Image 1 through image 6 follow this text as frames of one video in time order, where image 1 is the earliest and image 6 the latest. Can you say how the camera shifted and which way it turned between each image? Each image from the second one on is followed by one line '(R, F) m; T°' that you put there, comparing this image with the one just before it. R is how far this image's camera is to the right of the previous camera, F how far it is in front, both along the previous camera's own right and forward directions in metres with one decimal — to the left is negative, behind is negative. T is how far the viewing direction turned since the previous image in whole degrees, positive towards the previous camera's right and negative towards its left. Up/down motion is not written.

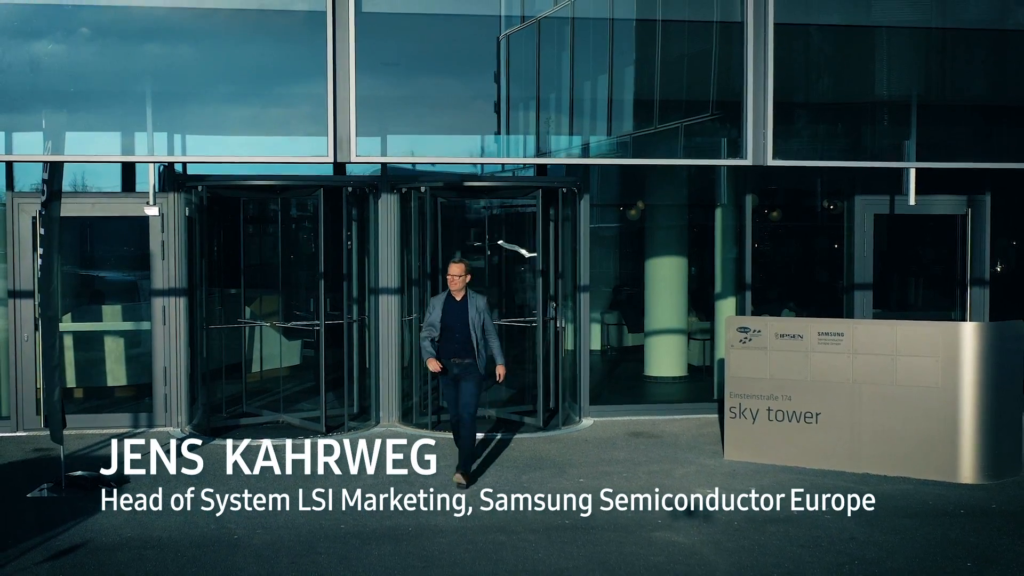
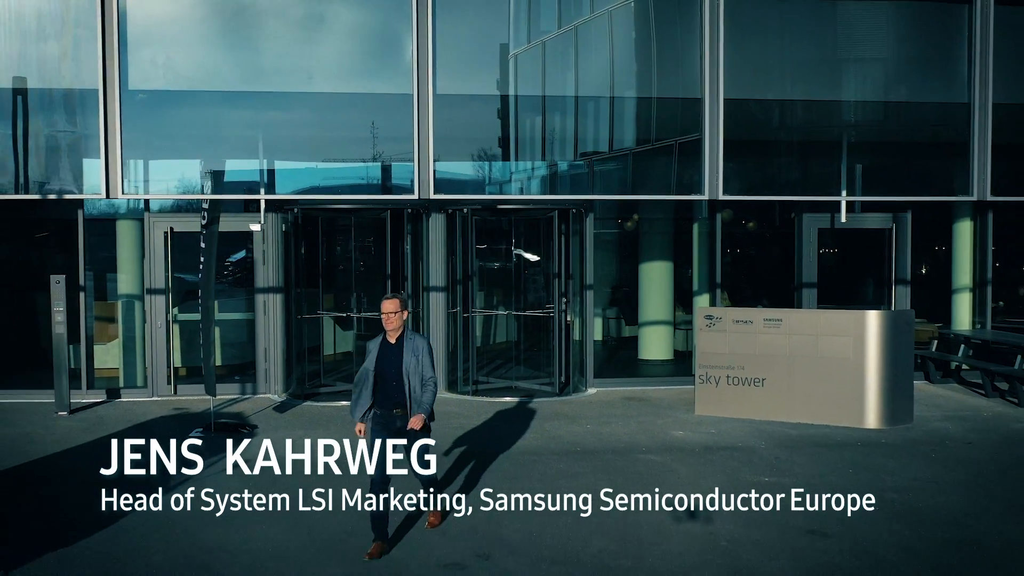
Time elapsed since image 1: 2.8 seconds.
(-0.2, -2.6) m; 0°
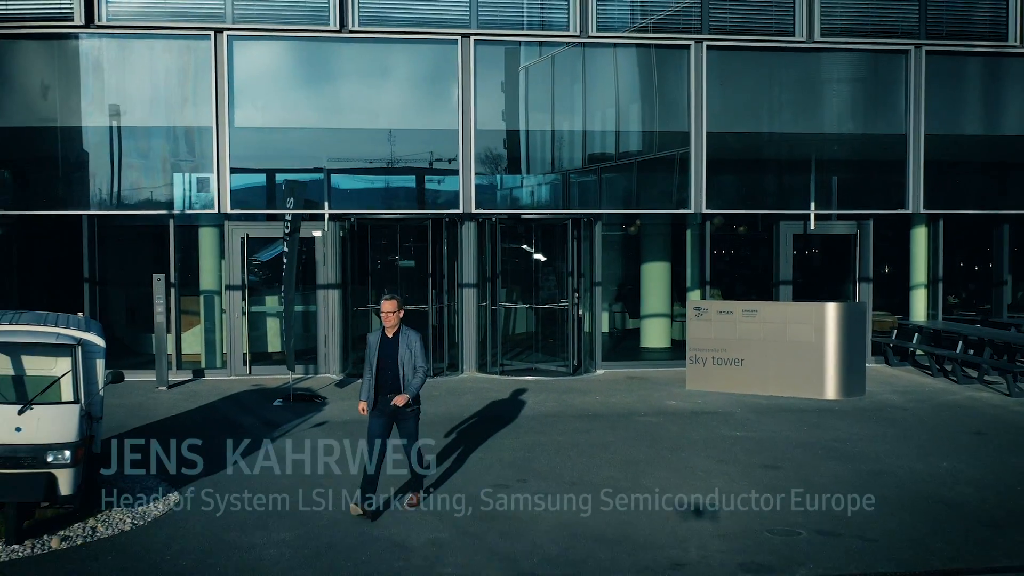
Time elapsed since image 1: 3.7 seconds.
(-0.2, -2.1) m; 0°
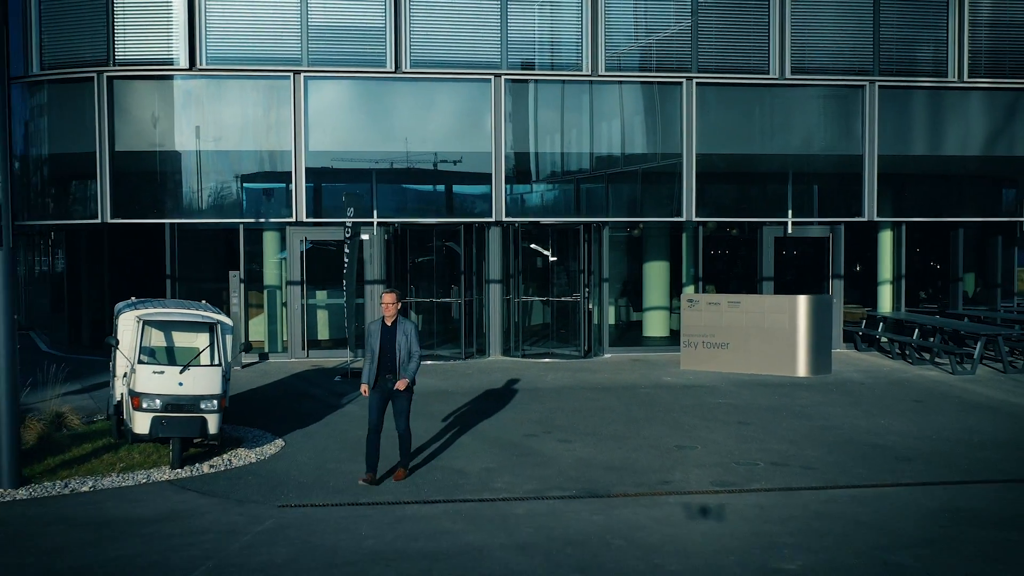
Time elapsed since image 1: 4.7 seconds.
(-0.2, -2.3) m; 0°
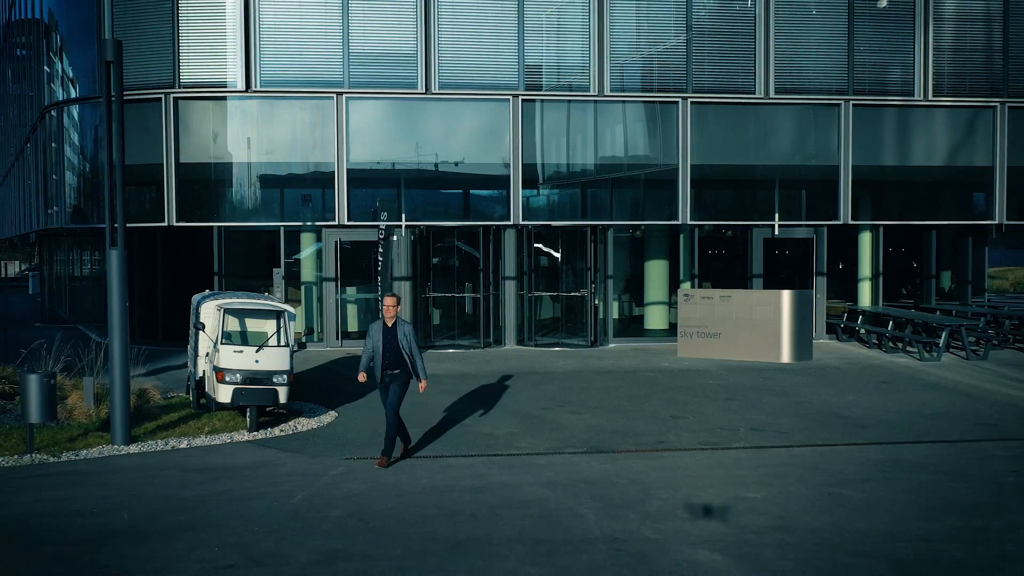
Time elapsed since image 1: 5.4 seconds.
(-0.1, -1.7) m; 0°
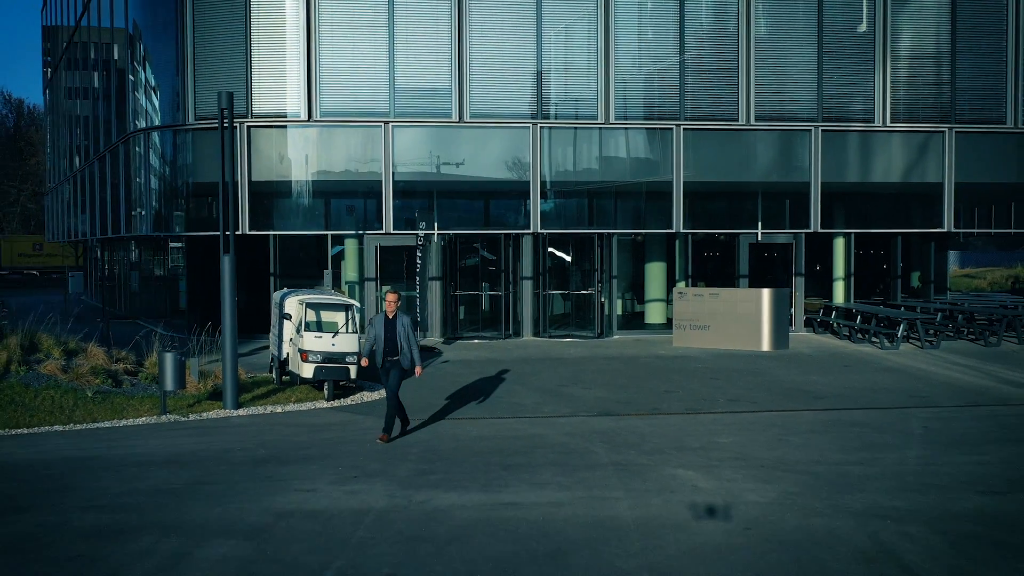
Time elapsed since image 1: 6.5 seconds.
(-0.2, -2.6) m; 0°
